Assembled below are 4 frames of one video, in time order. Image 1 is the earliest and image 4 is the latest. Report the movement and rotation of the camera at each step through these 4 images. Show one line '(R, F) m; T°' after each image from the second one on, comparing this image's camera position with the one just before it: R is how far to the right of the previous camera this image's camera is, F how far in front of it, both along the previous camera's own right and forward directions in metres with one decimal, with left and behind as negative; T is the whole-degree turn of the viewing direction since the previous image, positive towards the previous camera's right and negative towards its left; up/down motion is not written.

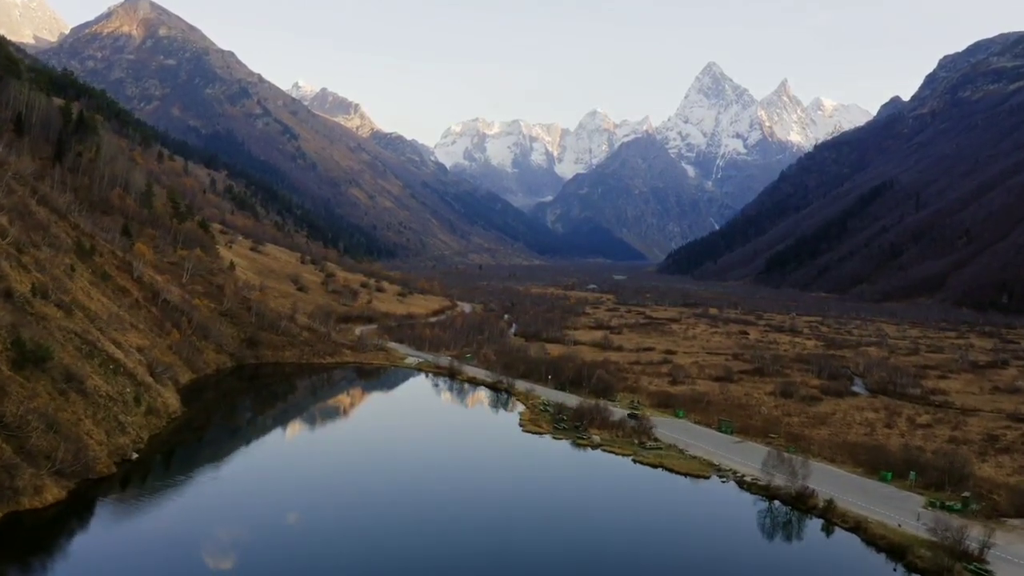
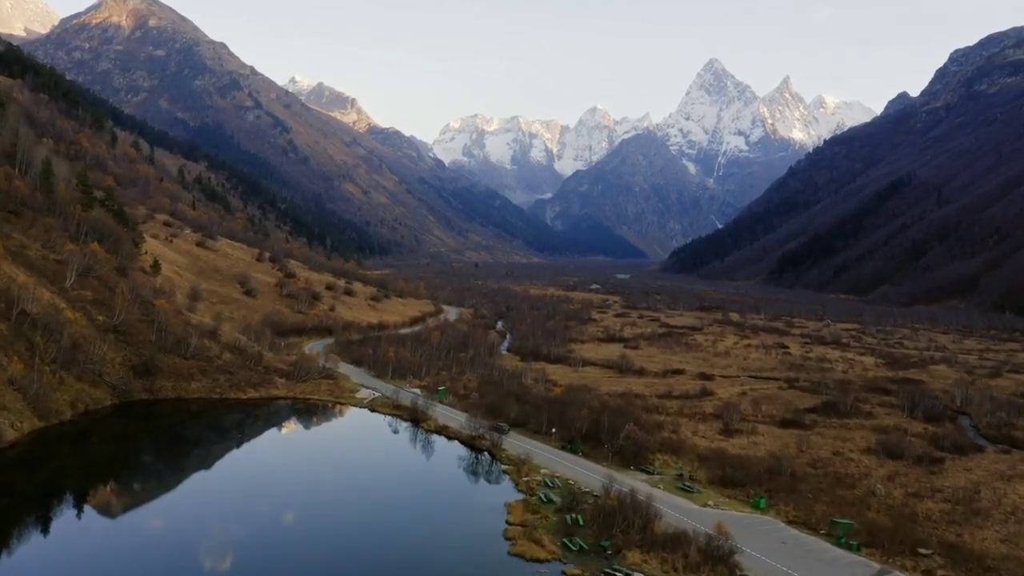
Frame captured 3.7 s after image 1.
(+0.9, +23.1) m; 0°
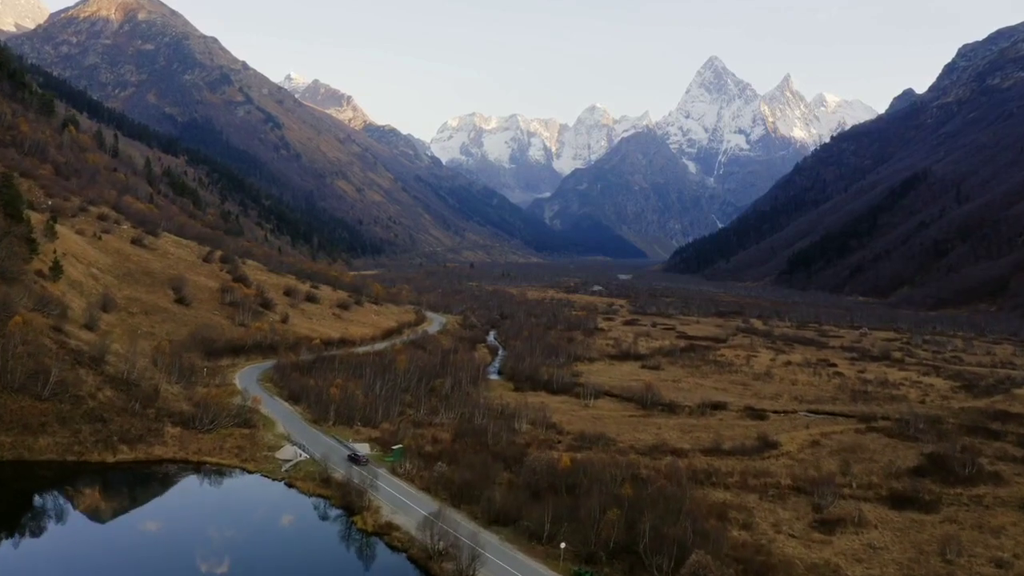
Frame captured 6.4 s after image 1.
(+0.7, +19.4) m; 0°
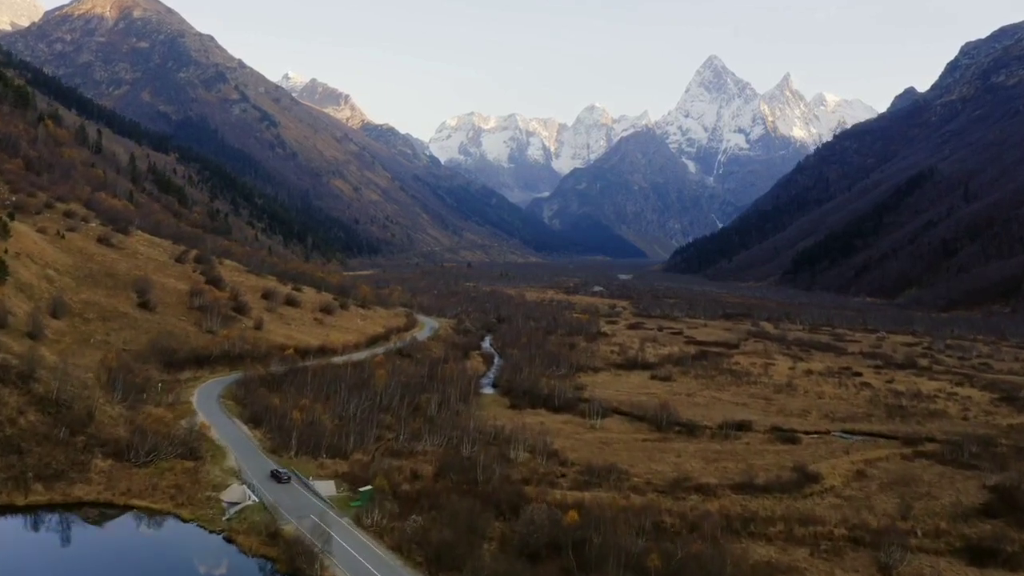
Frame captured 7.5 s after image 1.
(+0.2, +7.7) m; 0°
